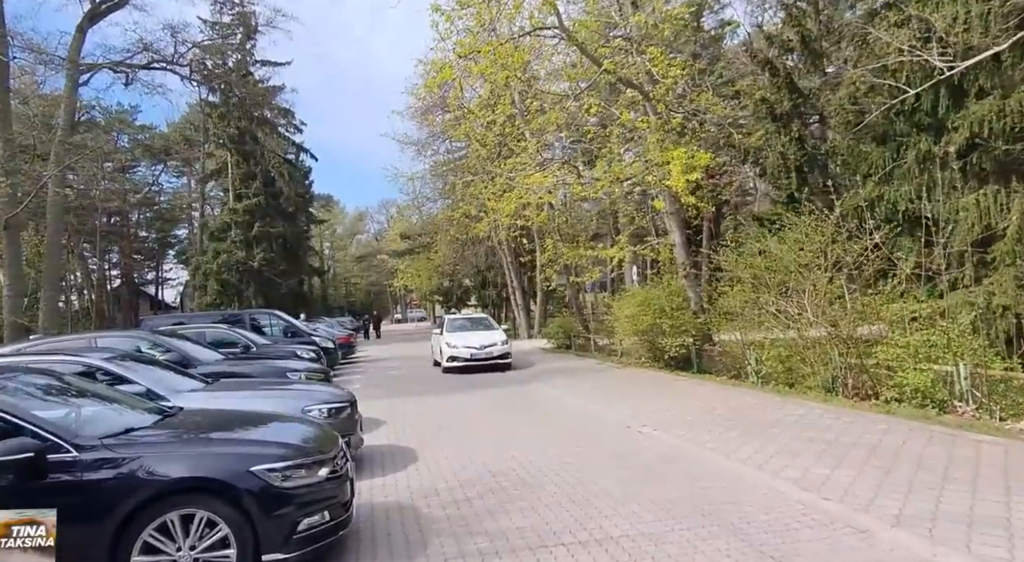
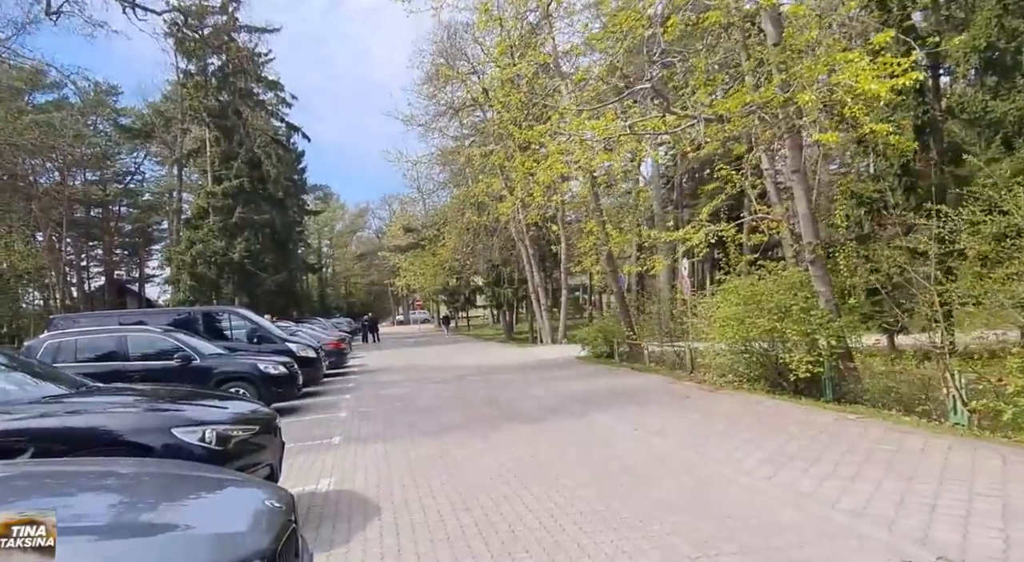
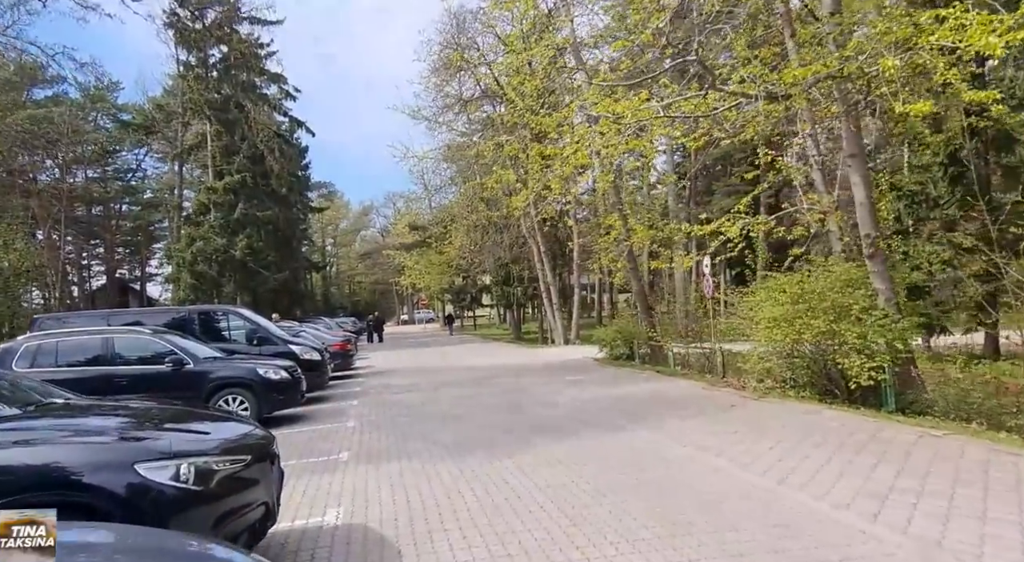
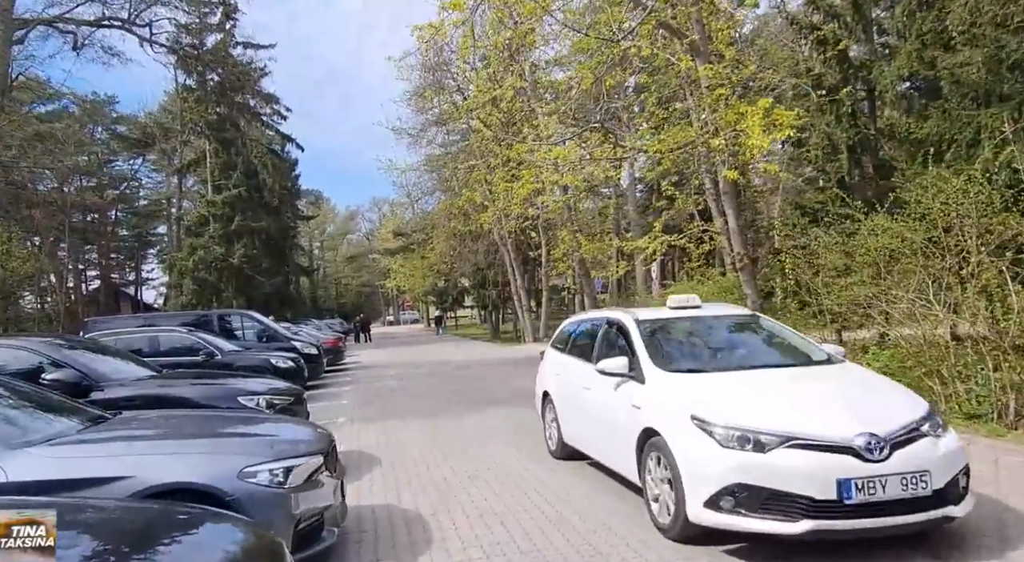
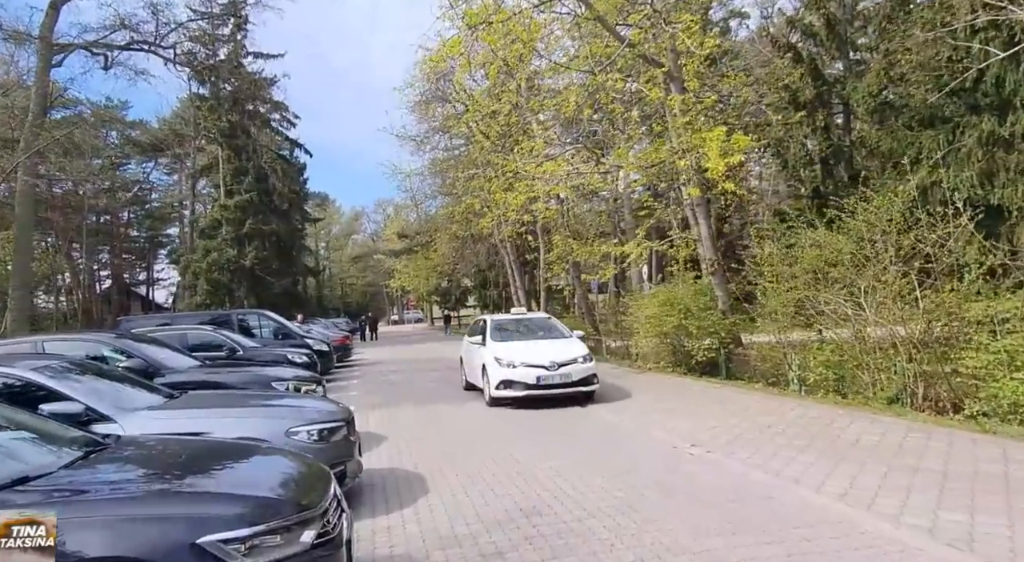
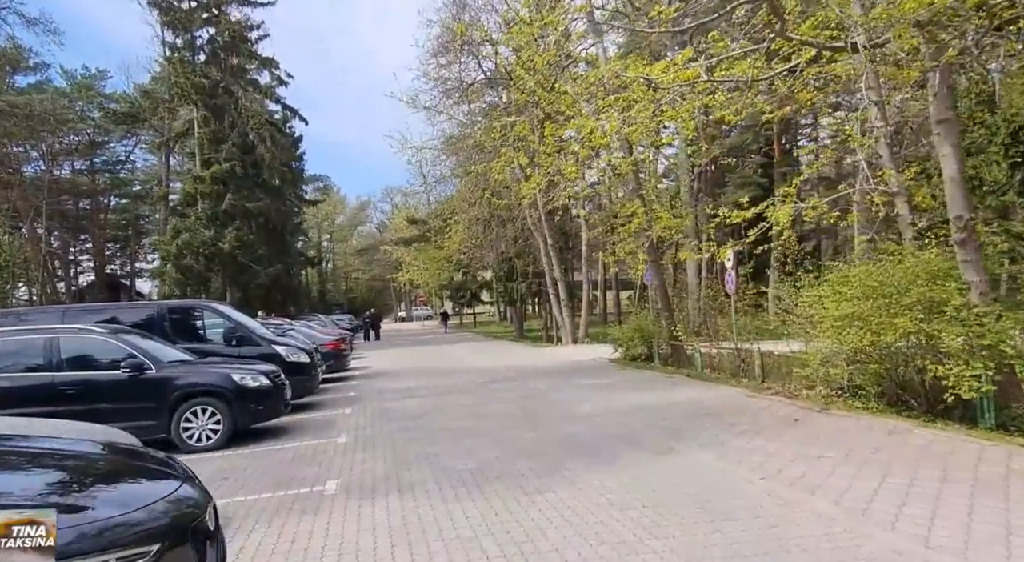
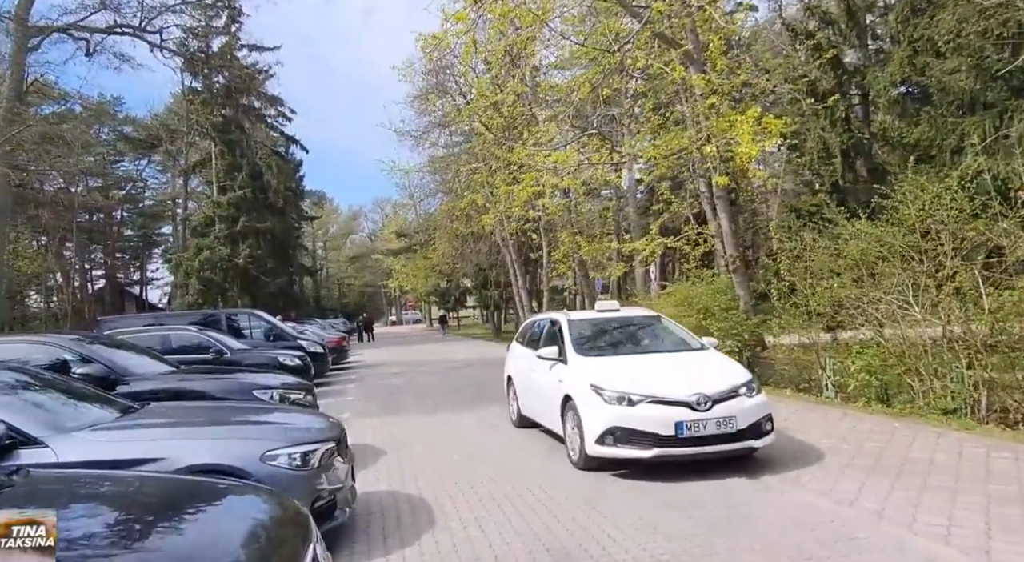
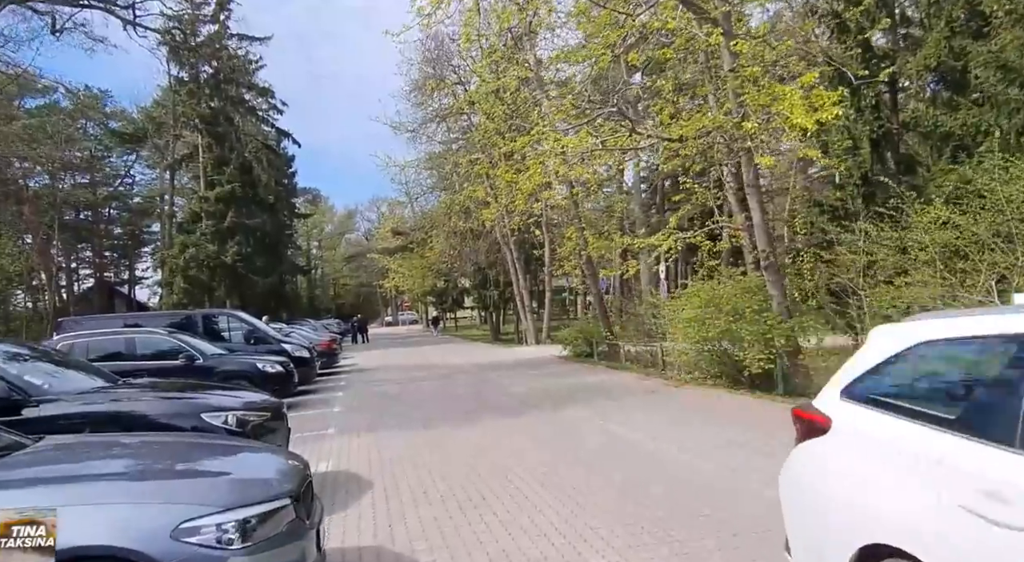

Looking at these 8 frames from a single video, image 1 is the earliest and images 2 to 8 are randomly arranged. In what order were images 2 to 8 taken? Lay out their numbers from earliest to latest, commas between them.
5, 7, 4, 8, 2, 3, 6
